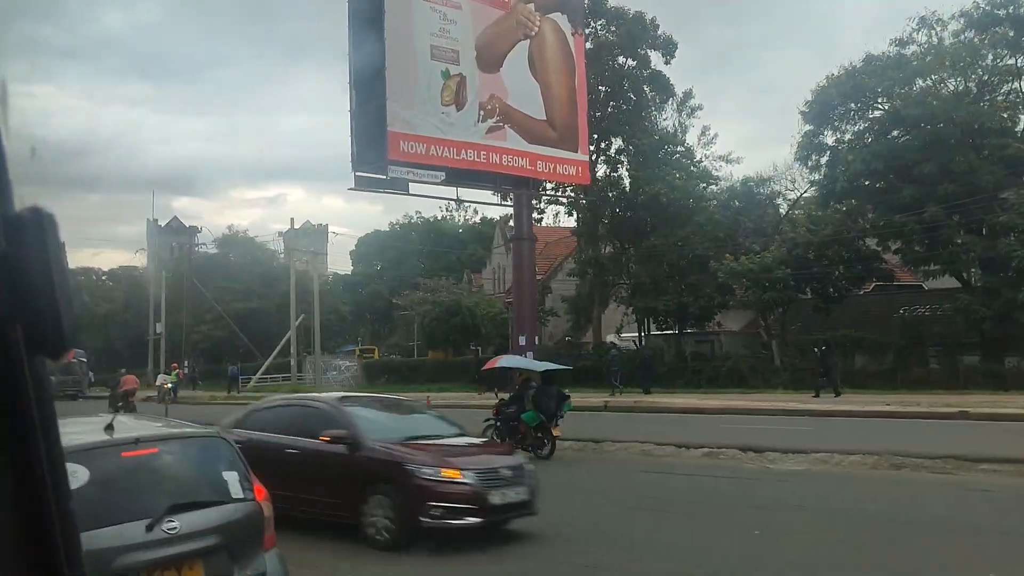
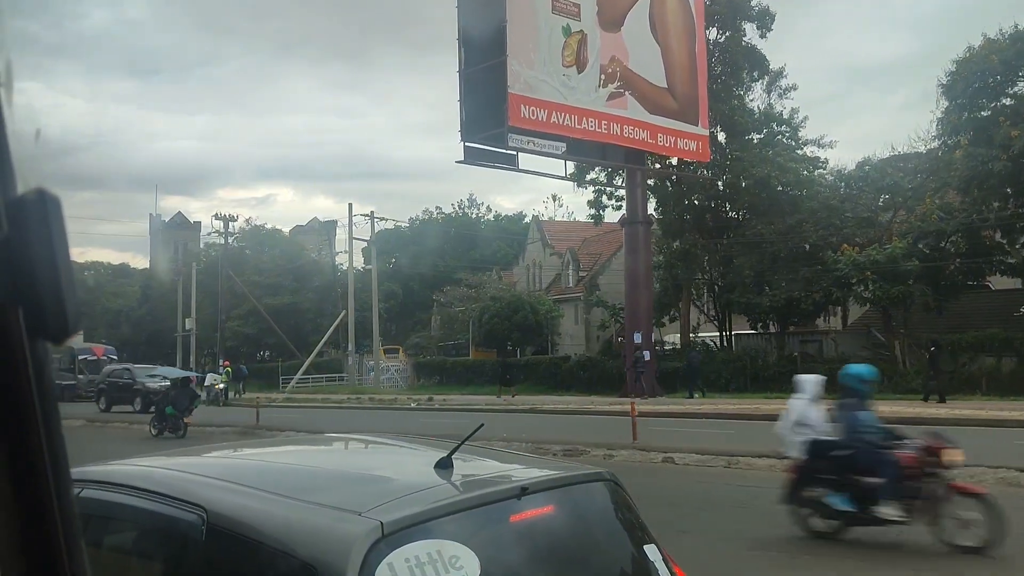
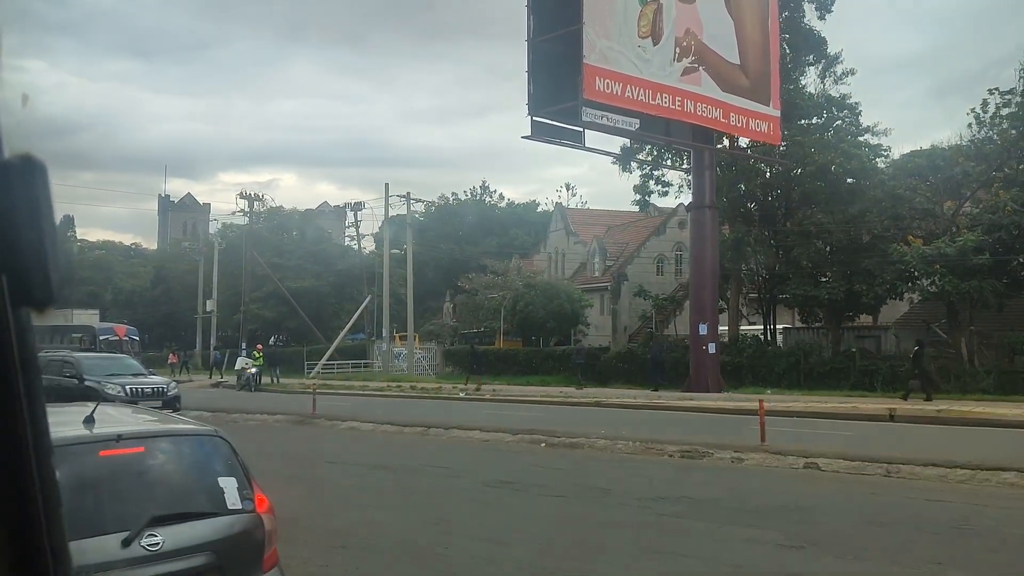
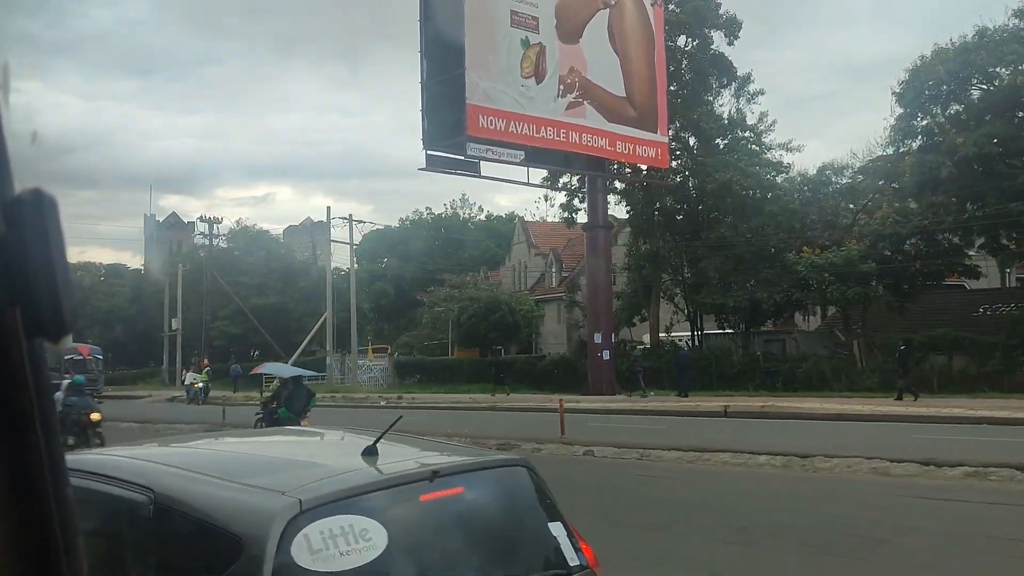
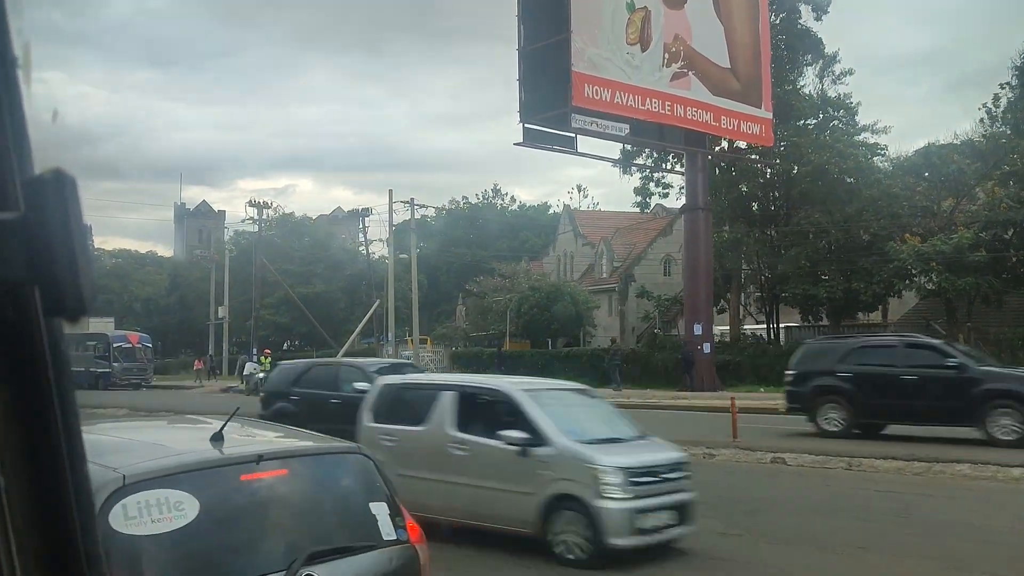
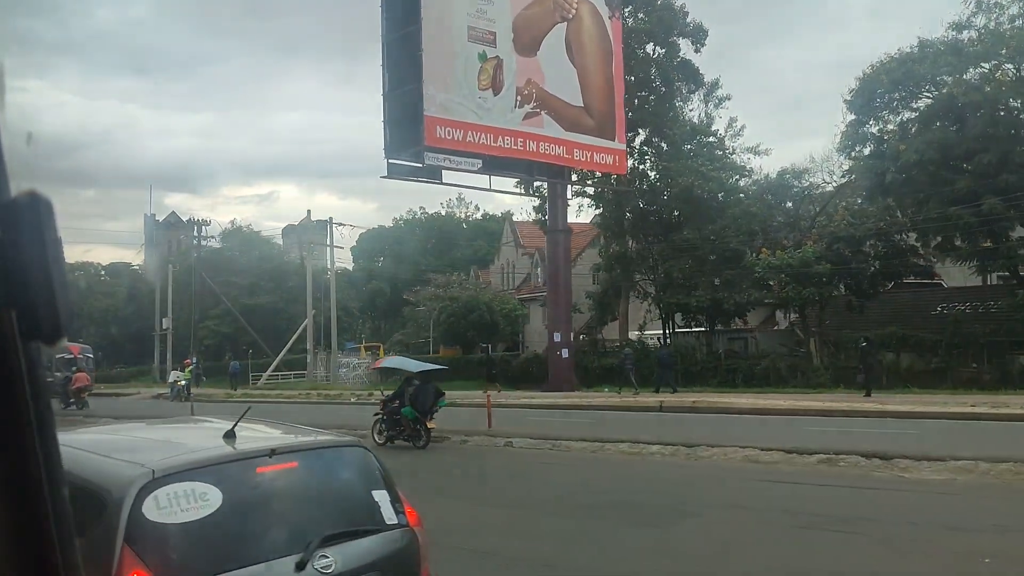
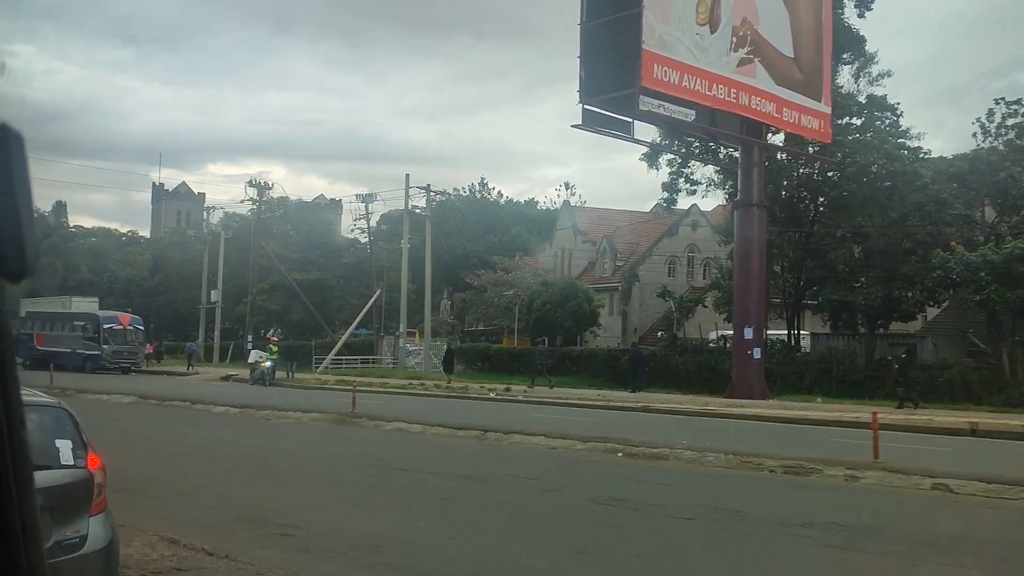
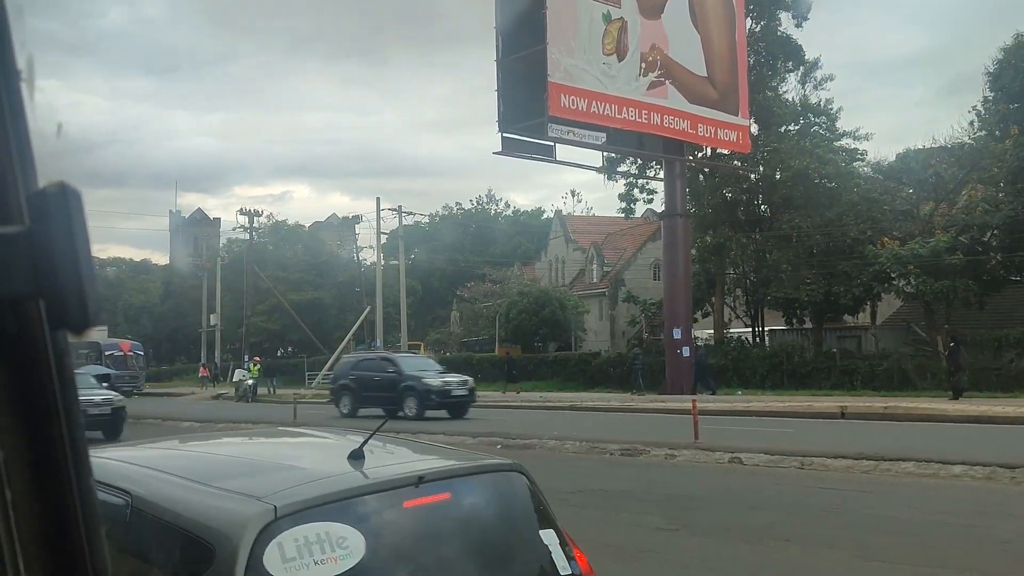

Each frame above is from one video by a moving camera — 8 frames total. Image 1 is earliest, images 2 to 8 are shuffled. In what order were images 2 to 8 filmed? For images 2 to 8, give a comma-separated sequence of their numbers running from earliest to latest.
6, 4, 2, 8, 5, 3, 7
